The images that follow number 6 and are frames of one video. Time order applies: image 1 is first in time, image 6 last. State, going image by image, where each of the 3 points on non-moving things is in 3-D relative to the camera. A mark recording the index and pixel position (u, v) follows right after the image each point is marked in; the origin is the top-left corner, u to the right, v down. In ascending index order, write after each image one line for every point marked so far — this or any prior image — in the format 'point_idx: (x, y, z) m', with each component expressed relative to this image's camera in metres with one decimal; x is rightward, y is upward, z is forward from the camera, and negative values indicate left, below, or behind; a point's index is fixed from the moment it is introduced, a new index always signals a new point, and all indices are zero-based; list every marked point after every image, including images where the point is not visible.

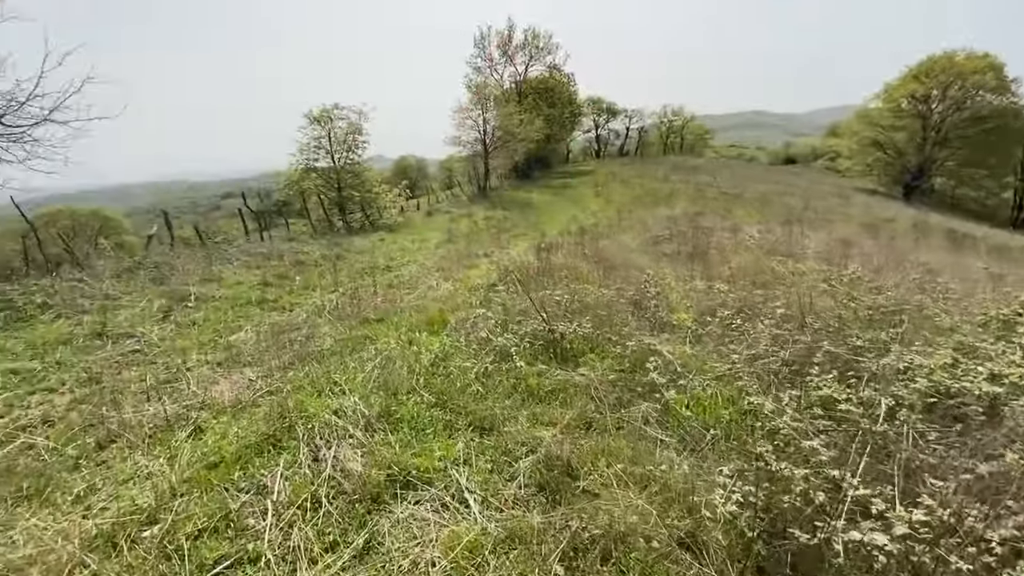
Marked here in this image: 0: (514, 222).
0: (+0.1, +2.8, +20.1) m
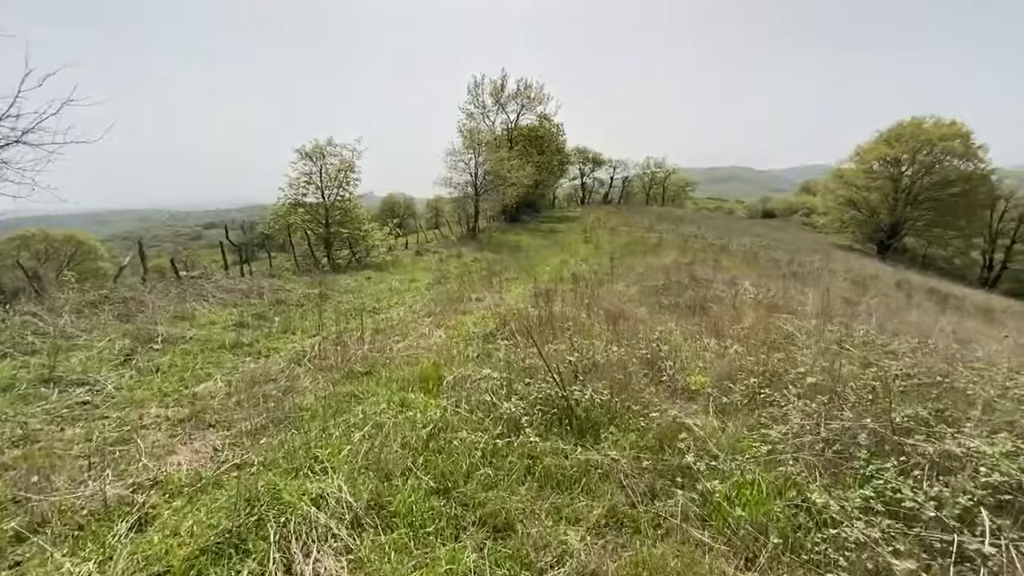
0: (-0.3, +0.9, +19.7) m
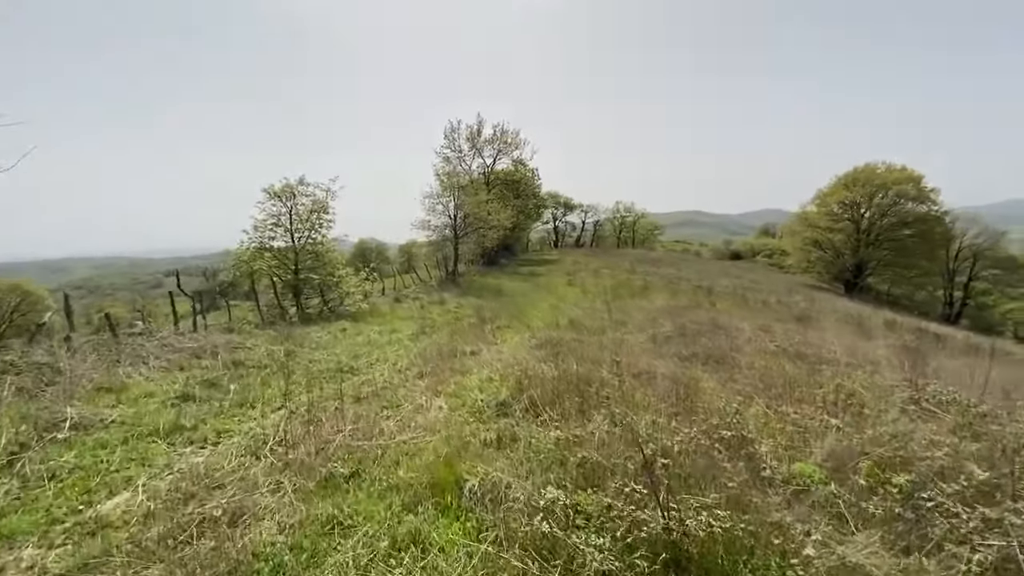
0: (-0.7, -0.9, +18.2) m
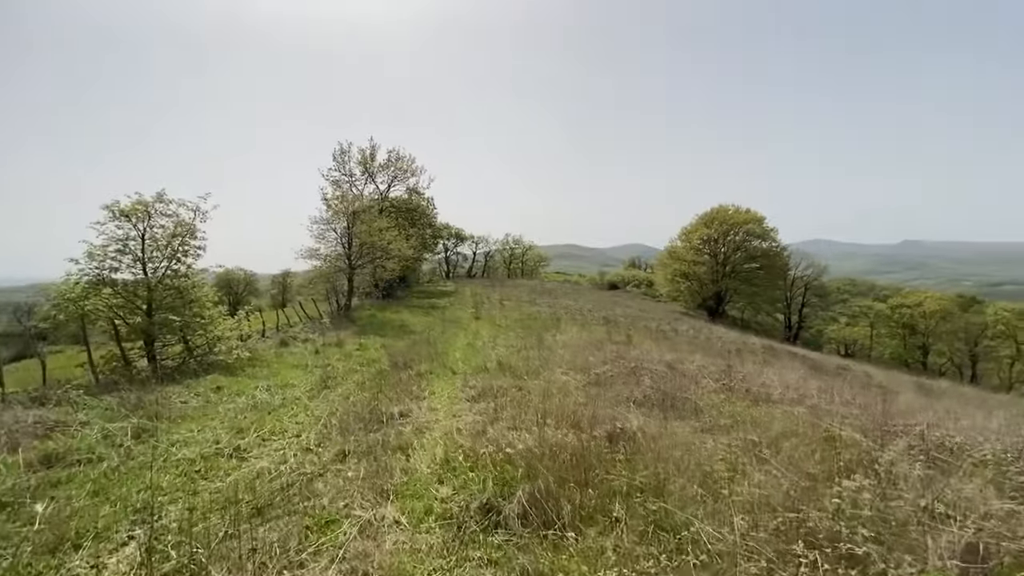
0: (-3.5, -2.2, +16.0) m
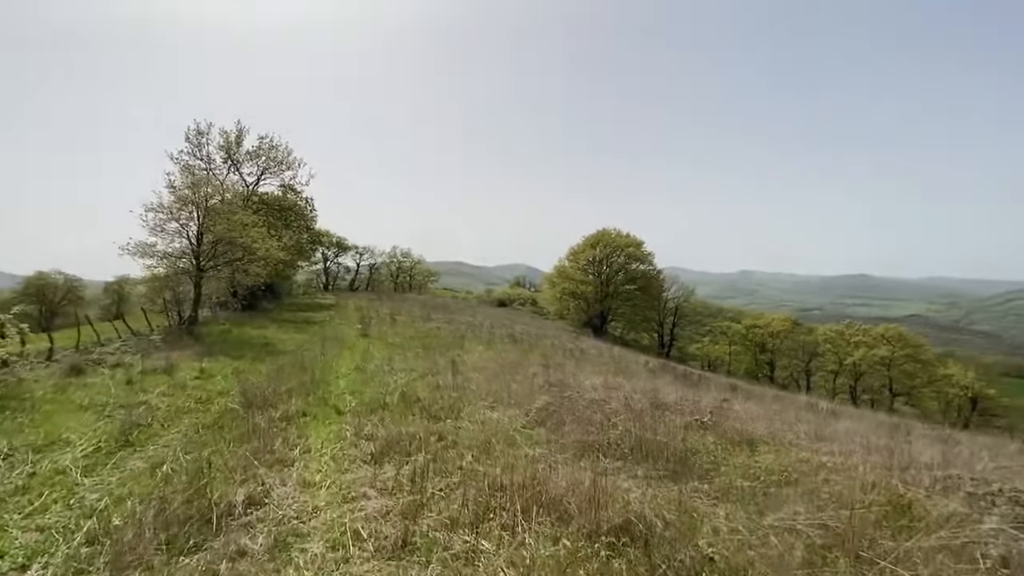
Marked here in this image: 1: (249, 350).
0: (-5.9, -2.3, +11.7) m
1: (-9.3, -2.2, +17.2) m
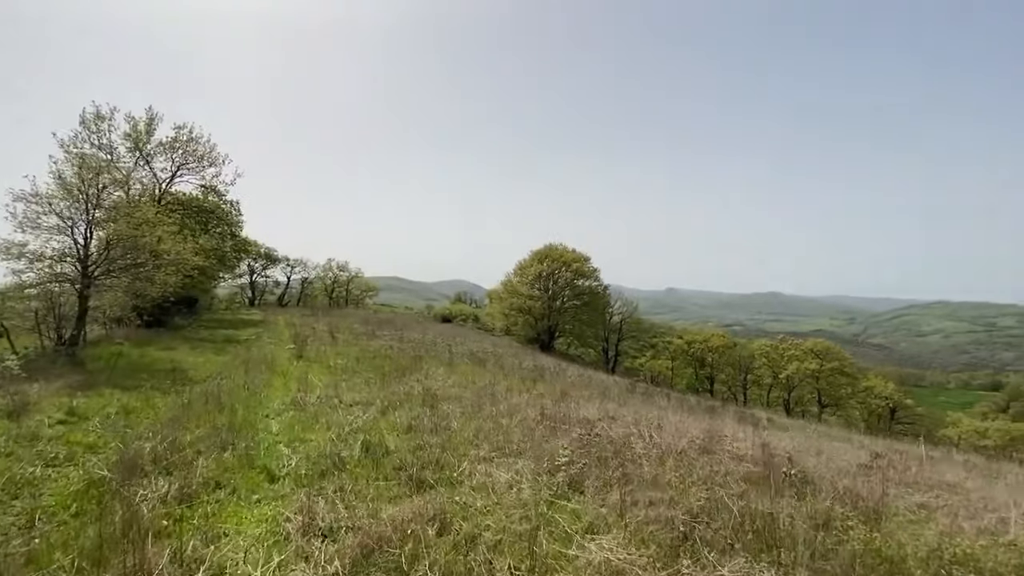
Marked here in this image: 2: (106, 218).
0: (-5.9, -2.5, +8.2) m
1: (-10.0, -2.5, +13.2) m
2: (-16.2, +2.8, +19.5) m
